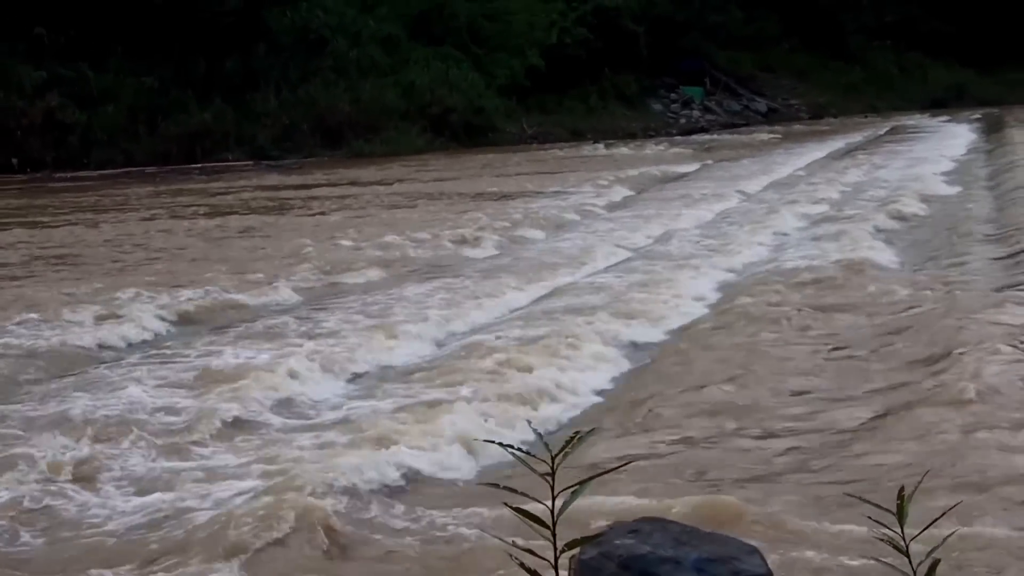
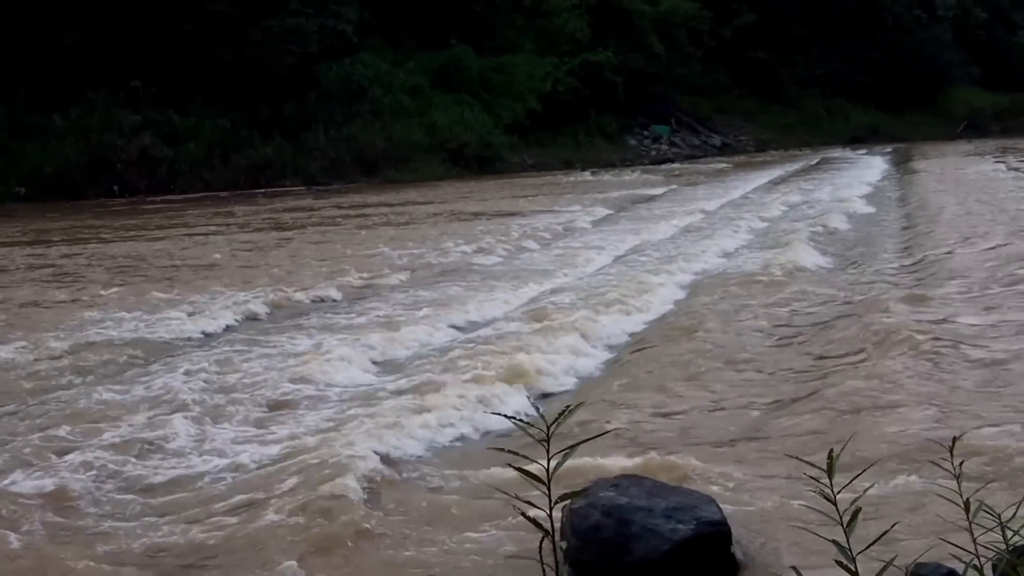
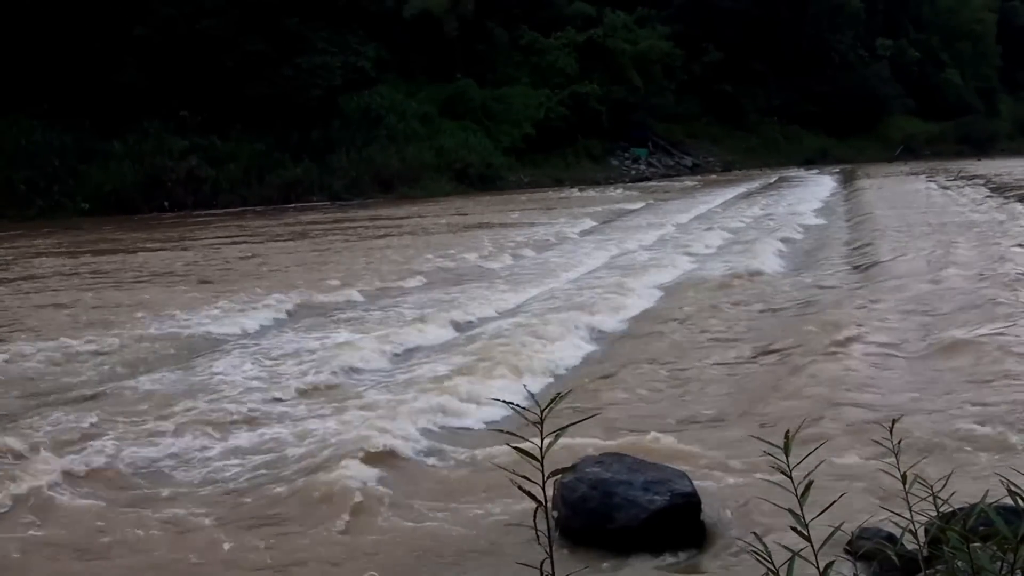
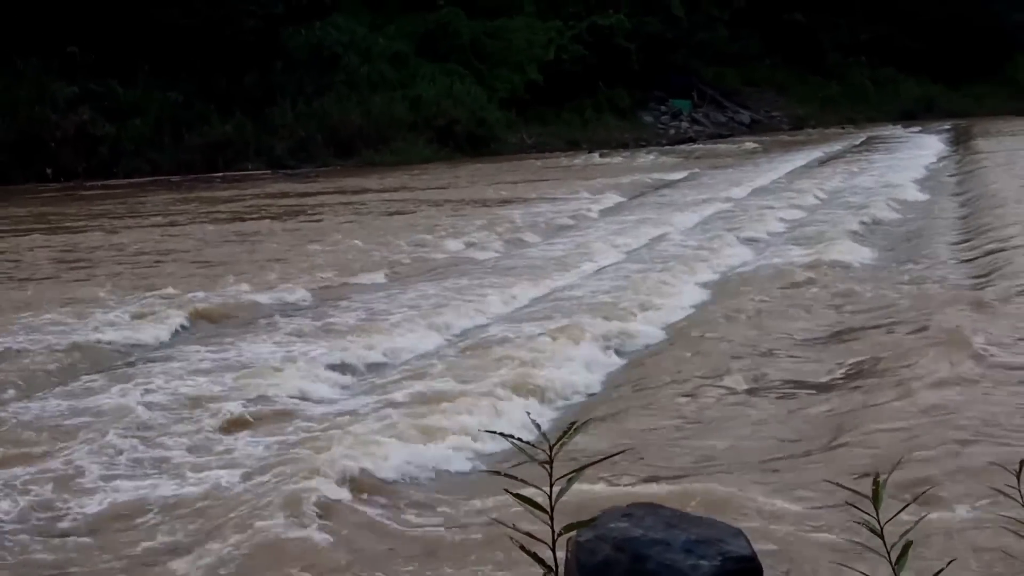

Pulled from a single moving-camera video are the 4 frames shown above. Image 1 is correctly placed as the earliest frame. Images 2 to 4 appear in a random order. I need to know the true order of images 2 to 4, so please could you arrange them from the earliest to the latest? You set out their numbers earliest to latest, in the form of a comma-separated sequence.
4, 2, 3
